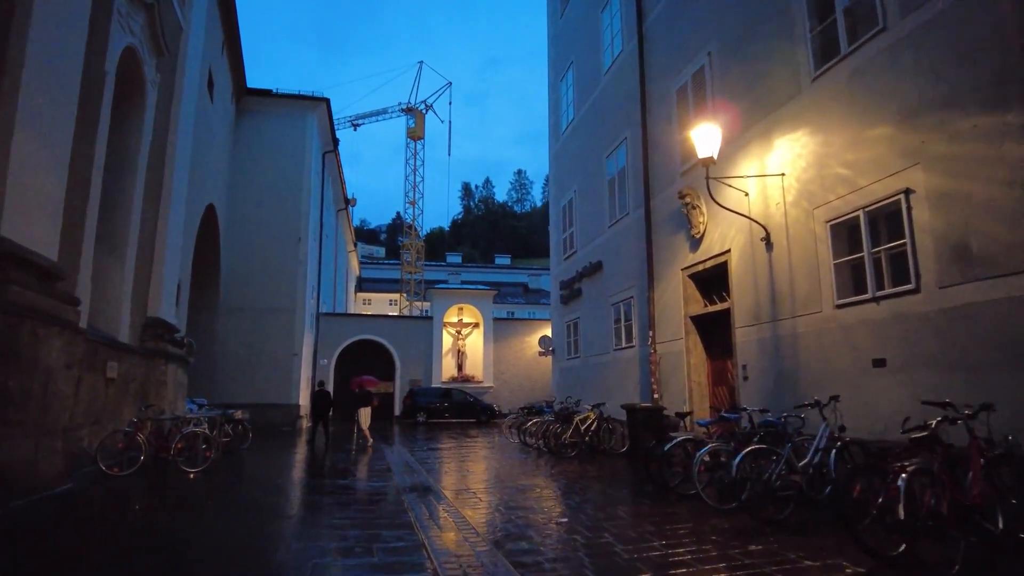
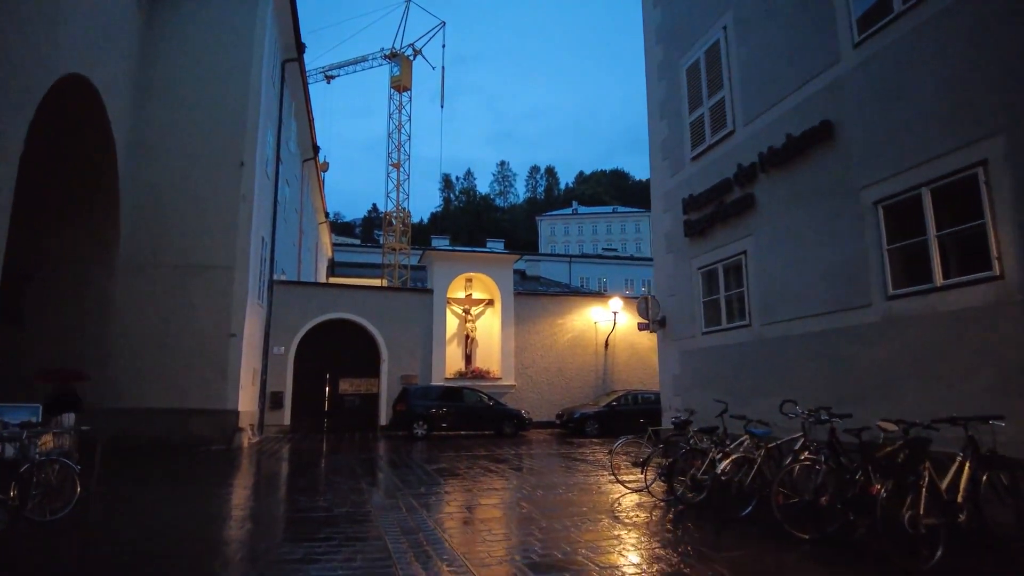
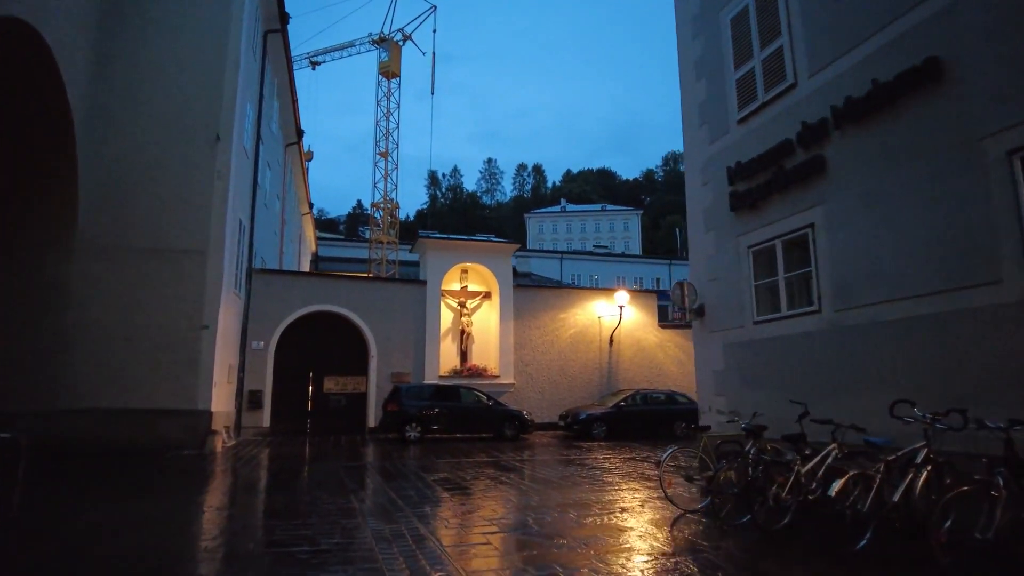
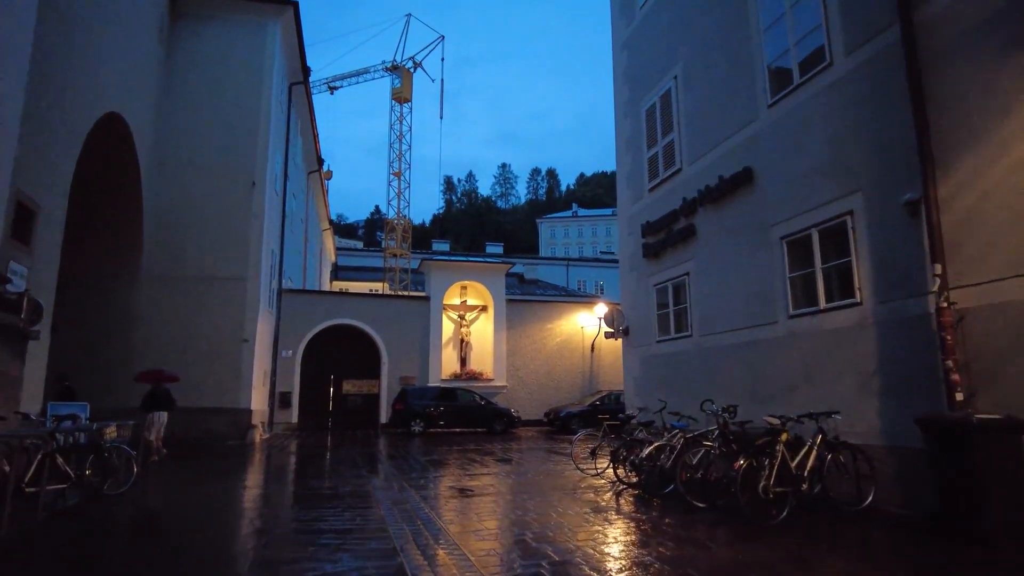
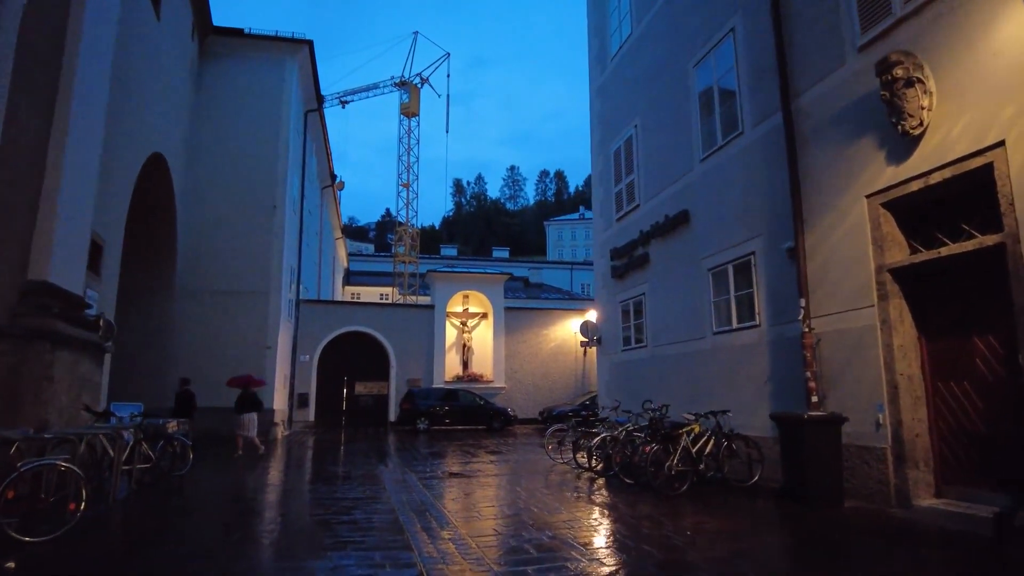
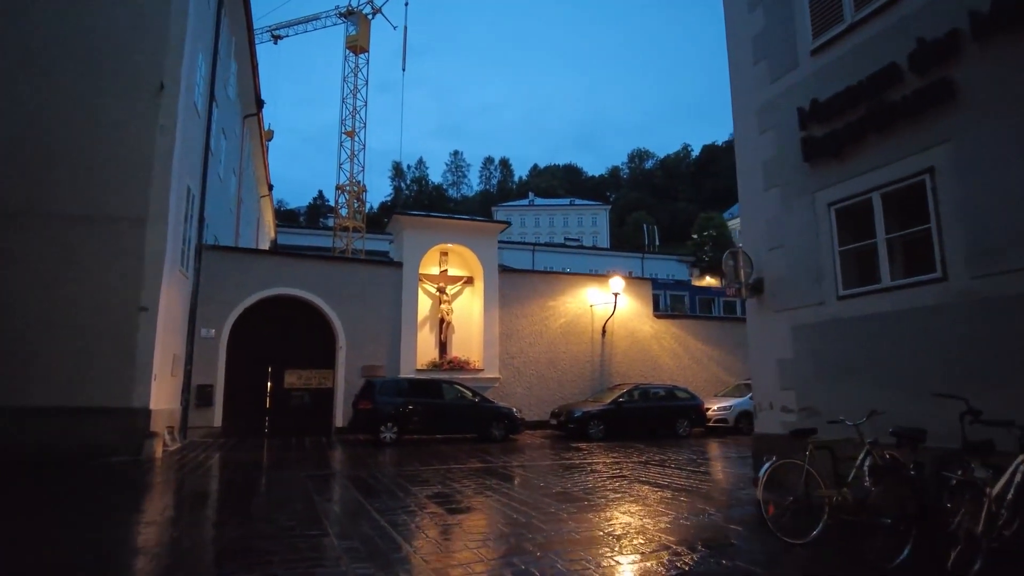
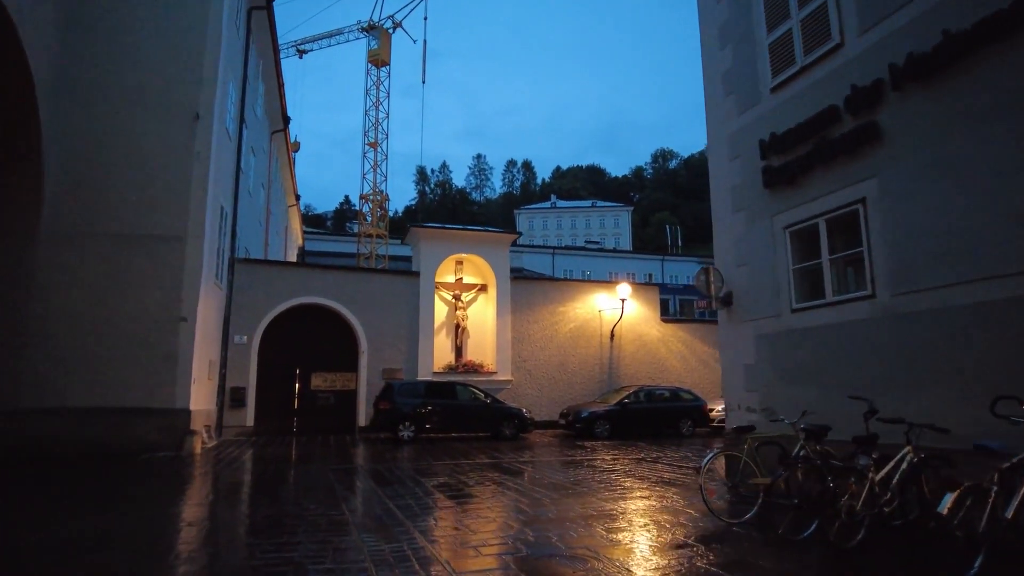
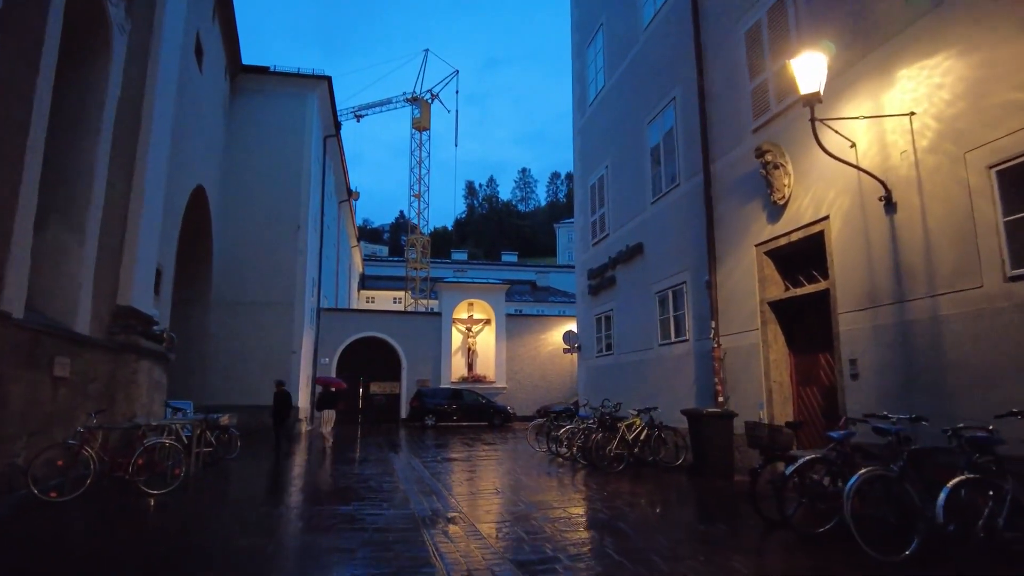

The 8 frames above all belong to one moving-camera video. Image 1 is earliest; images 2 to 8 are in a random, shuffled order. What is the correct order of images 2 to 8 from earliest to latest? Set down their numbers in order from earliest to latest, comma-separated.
8, 5, 4, 2, 3, 7, 6
